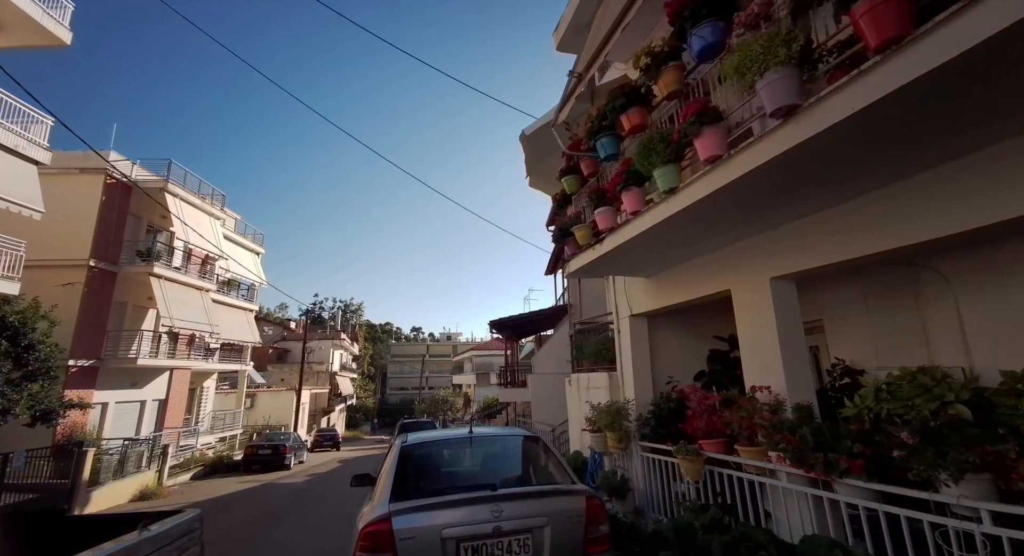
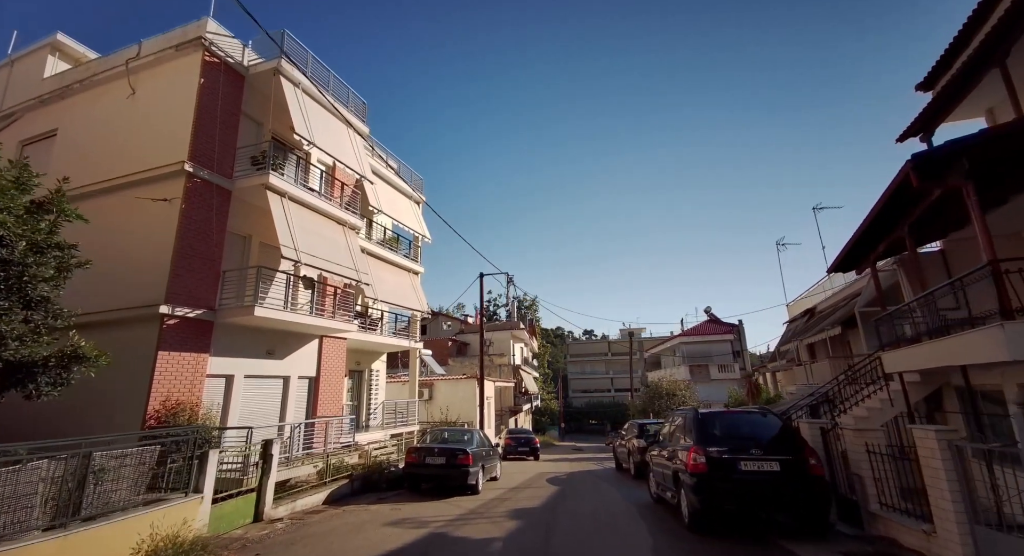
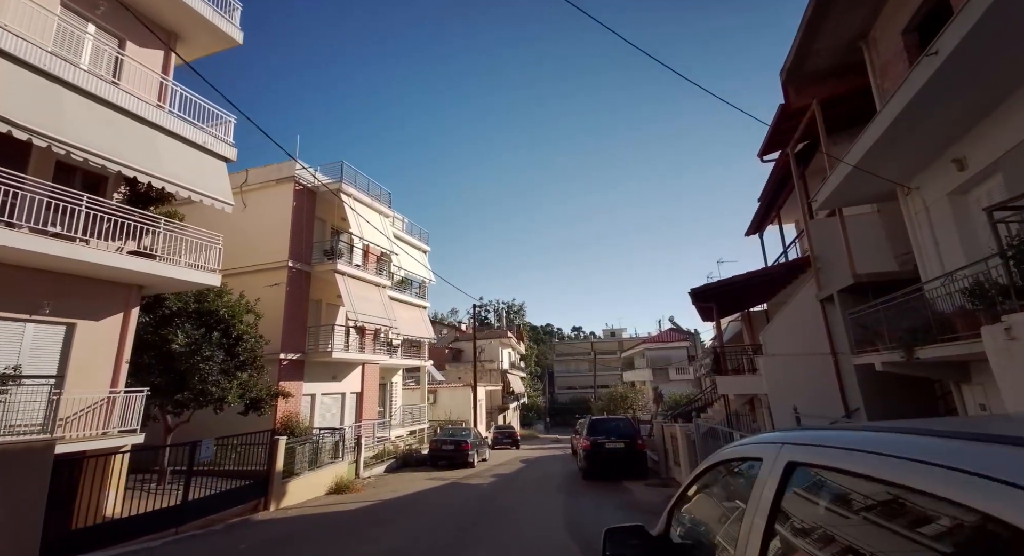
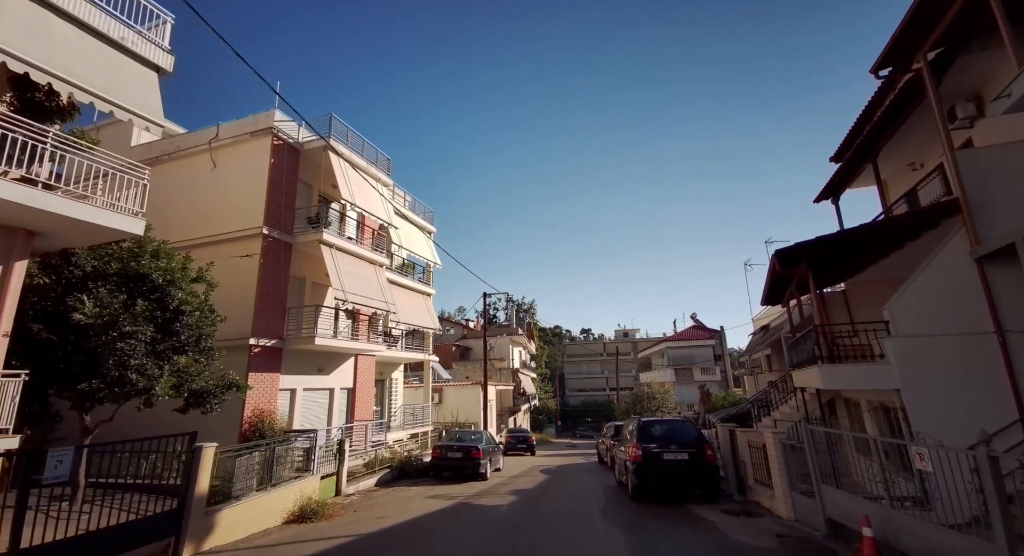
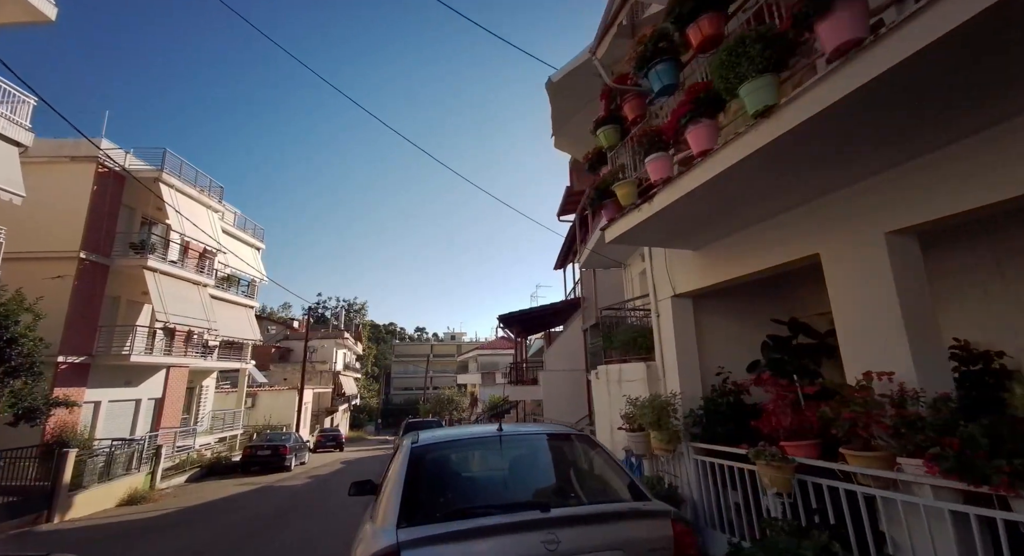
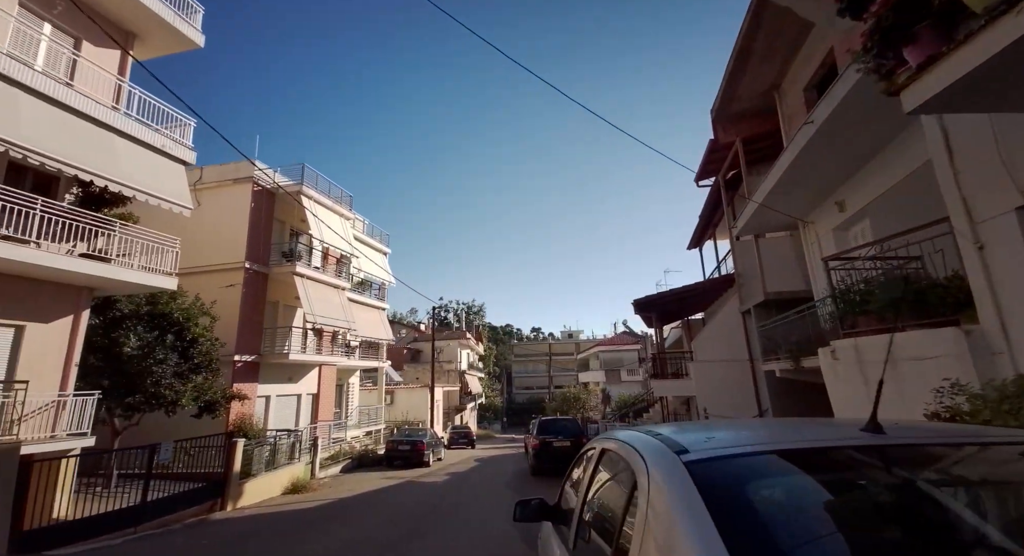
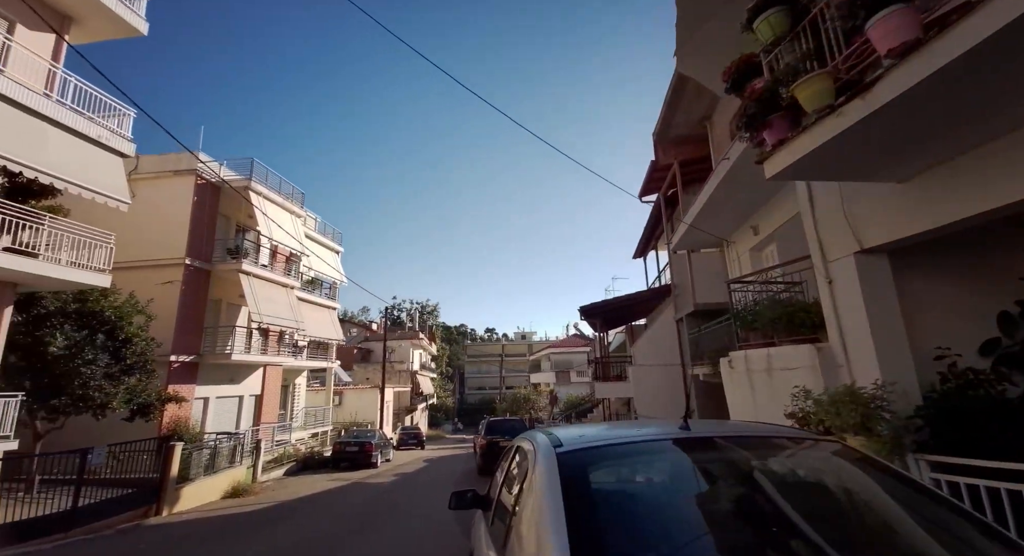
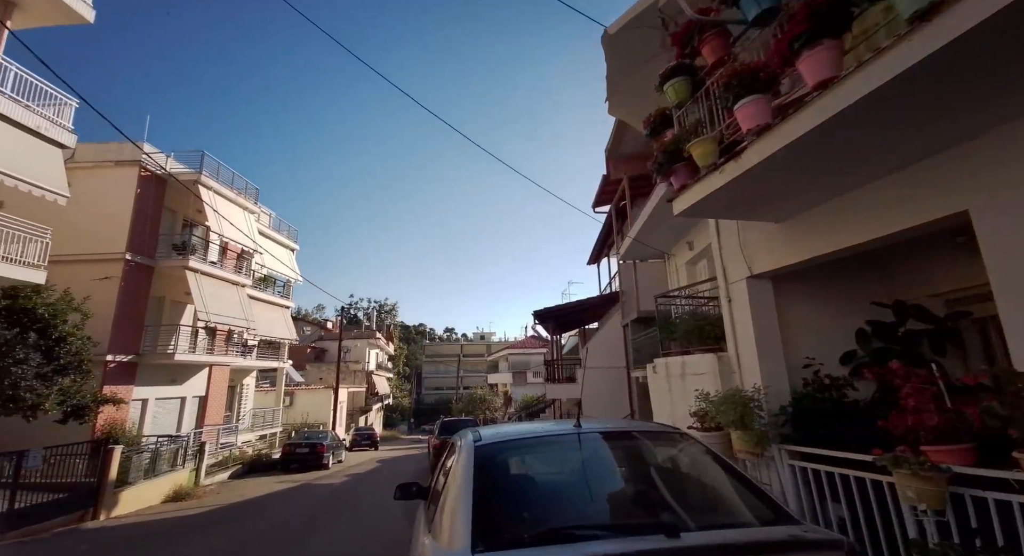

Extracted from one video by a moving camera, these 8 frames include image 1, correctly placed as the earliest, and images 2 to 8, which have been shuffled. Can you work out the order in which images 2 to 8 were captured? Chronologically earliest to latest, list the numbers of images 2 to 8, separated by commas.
5, 8, 7, 6, 3, 4, 2
